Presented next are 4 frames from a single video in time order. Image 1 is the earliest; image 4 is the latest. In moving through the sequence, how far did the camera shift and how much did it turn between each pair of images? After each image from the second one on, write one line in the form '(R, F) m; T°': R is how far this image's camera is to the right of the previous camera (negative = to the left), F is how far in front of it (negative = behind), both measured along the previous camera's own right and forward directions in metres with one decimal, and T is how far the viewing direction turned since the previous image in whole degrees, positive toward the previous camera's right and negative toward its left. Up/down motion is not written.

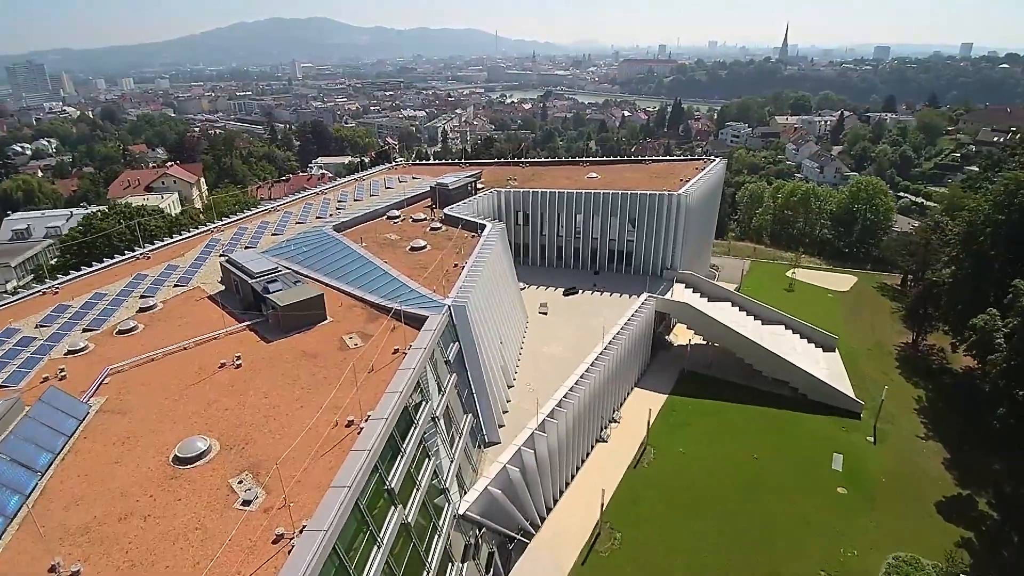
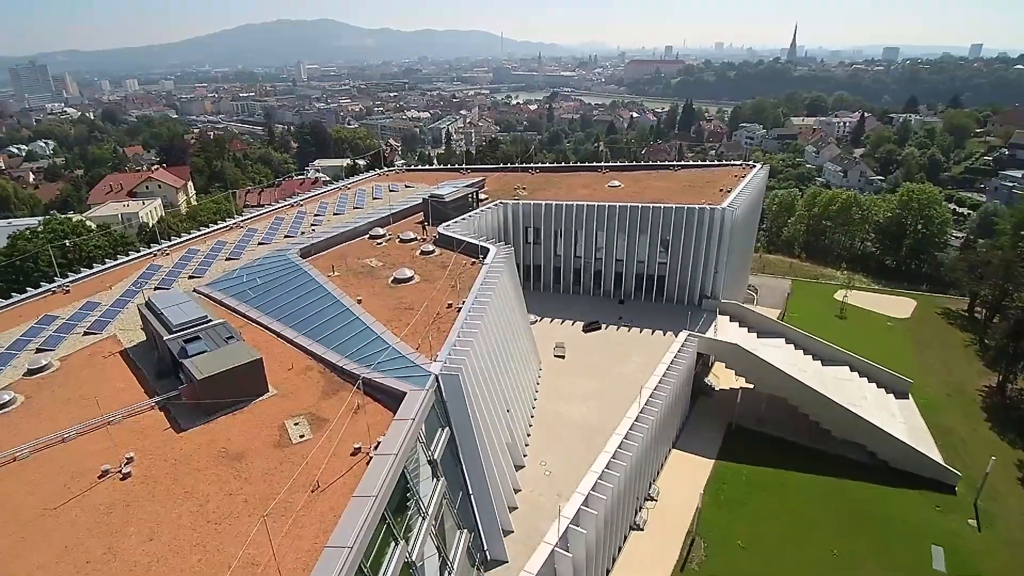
(-0.2, +8.4) m; 0°
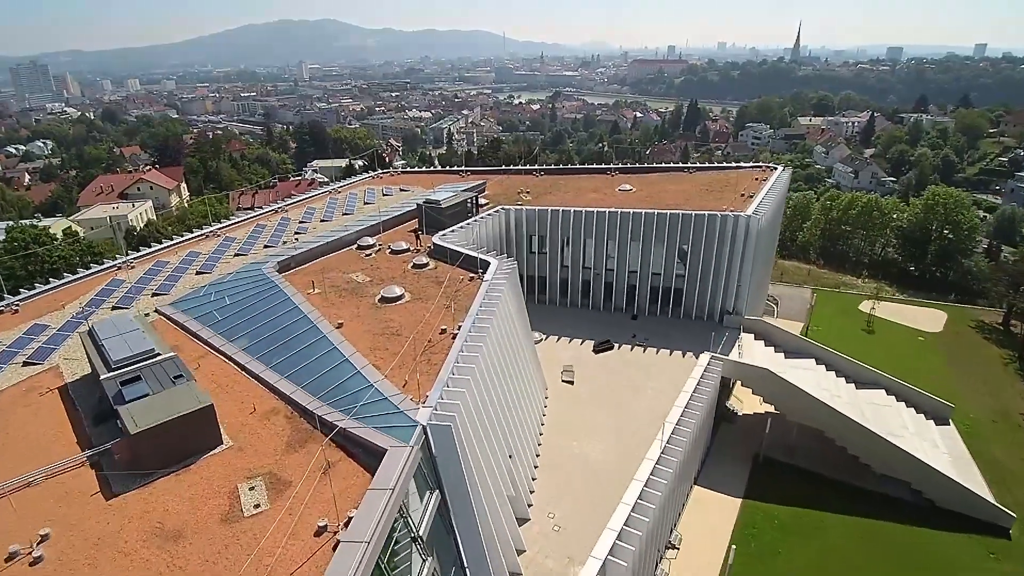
(0.0, +3.7) m; 0°
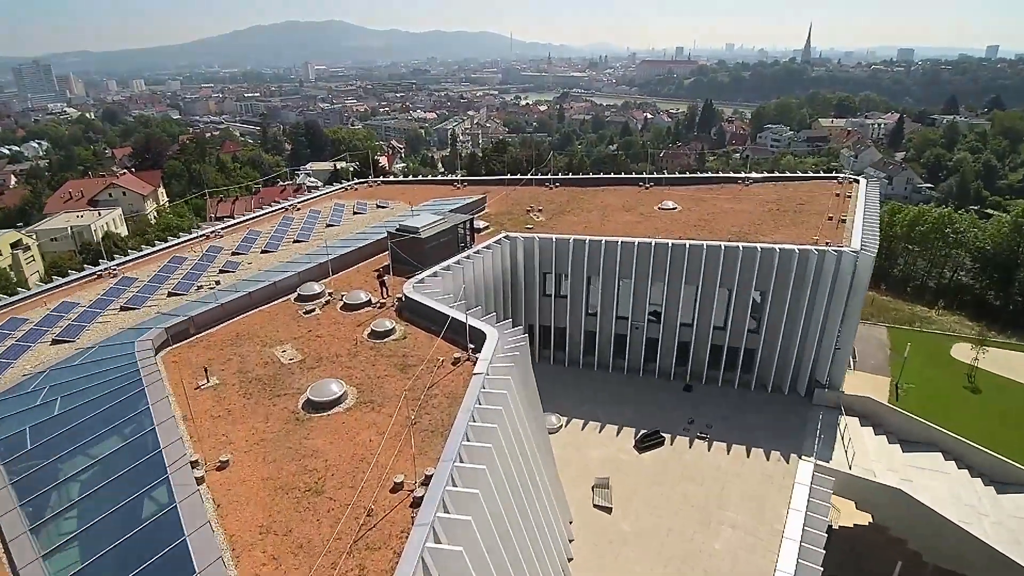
(-0.1, +10.7) m; 0°
